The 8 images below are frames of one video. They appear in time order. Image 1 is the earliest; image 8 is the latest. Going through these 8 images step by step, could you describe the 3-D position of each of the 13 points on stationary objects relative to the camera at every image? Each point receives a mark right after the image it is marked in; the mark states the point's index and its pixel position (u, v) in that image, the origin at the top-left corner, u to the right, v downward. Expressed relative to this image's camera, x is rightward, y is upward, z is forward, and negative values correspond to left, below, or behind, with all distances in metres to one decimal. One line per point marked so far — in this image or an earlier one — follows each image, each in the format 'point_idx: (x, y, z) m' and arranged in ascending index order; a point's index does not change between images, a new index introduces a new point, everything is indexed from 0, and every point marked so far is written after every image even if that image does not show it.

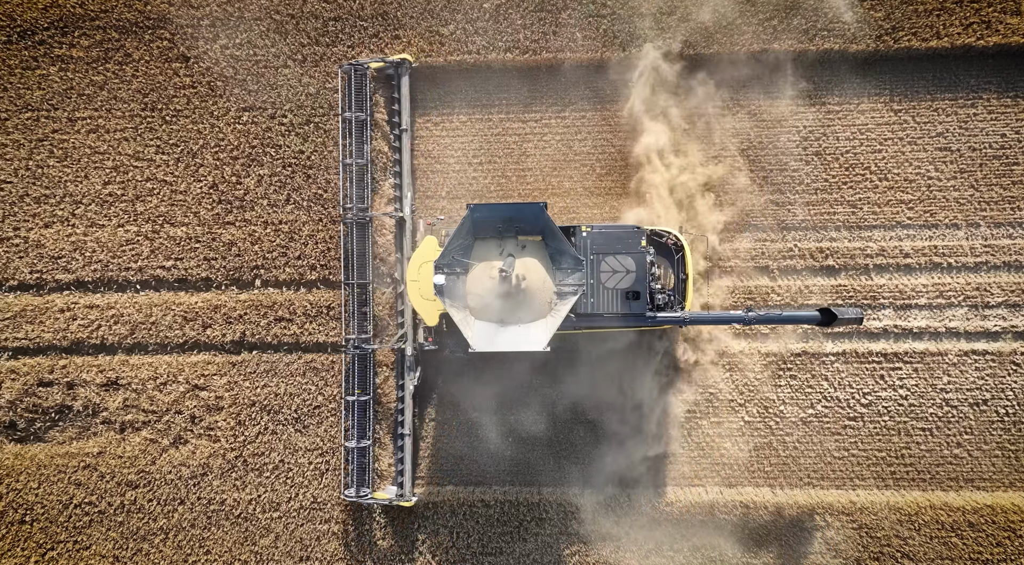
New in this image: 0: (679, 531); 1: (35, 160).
0: (+3.3, -4.8, +19.1) m
1: (-9.3, +2.4, +19.2) m
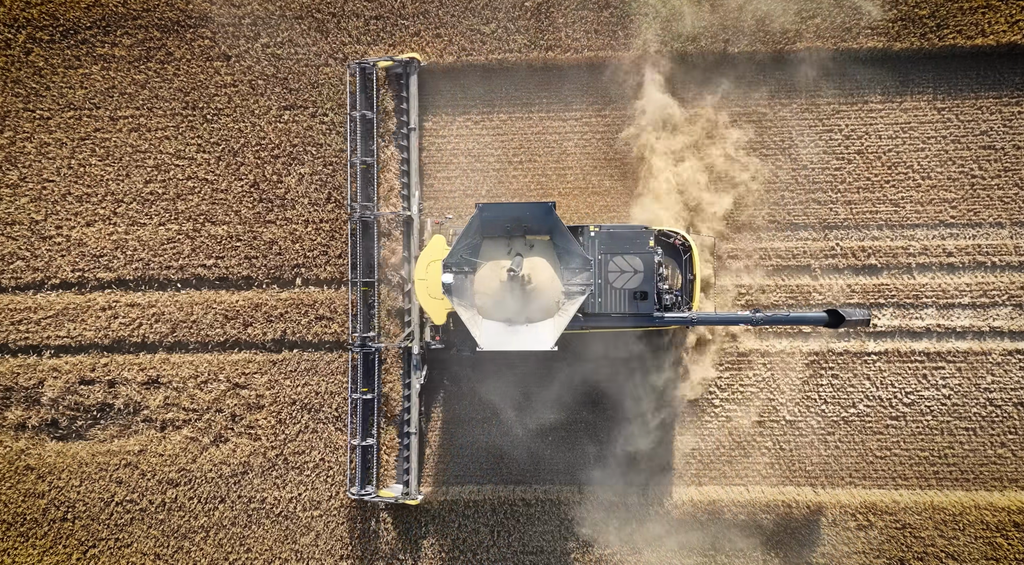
0: (+4.1, -4.8, +19.1) m
1: (-8.5, +2.4, +19.3) m
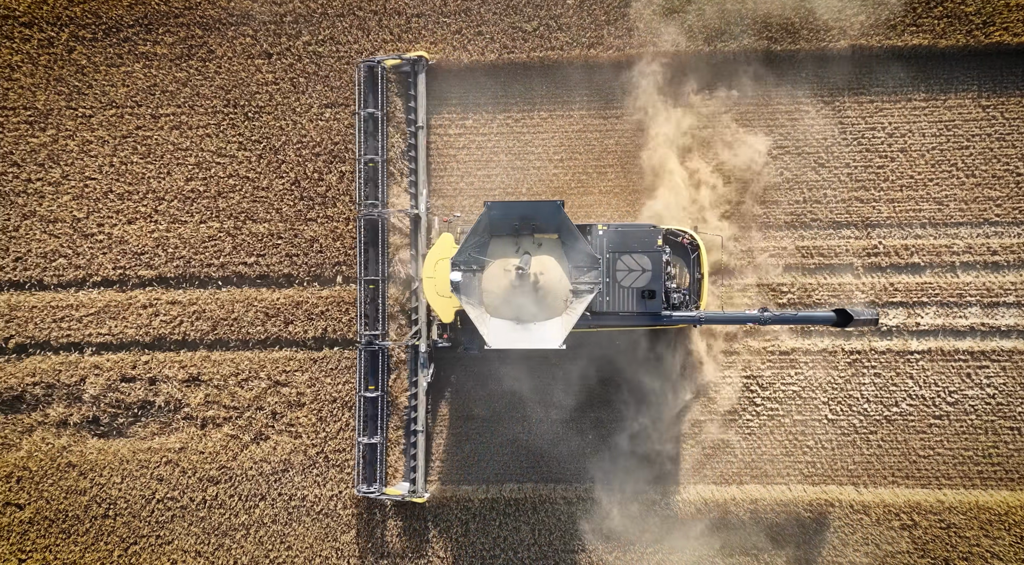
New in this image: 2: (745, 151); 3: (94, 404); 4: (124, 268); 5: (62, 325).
0: (+4.9, -4.8, +19.0) m
1: (-7.7, +2.5, +19.3) m
2: (+4.6, +2.6, +19.3) m
3: (-8.3, -2.4, +19.4) m
4: (-7.7, +0.3, +19.4) m
5: (-8.9, -0.8, +19.4) m
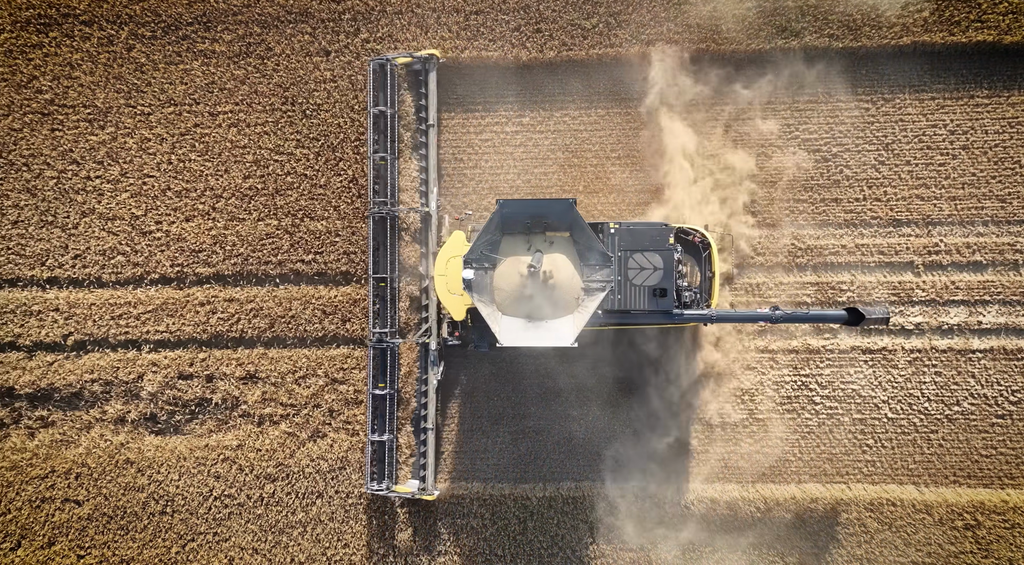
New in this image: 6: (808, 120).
0: (+6.0, -4.7, +18.9) m
1: (-6.6, +2.5, +19.3) m
2: (+5.7, +2.6, +19.2) m
3: (-7.2, -2.4, +19.5) m
4: (-6.5, +0.3, +19.4) m
5: (-7.8, -0.8, +19.4) m
6: (+5.8, +3.2, +19.2) m
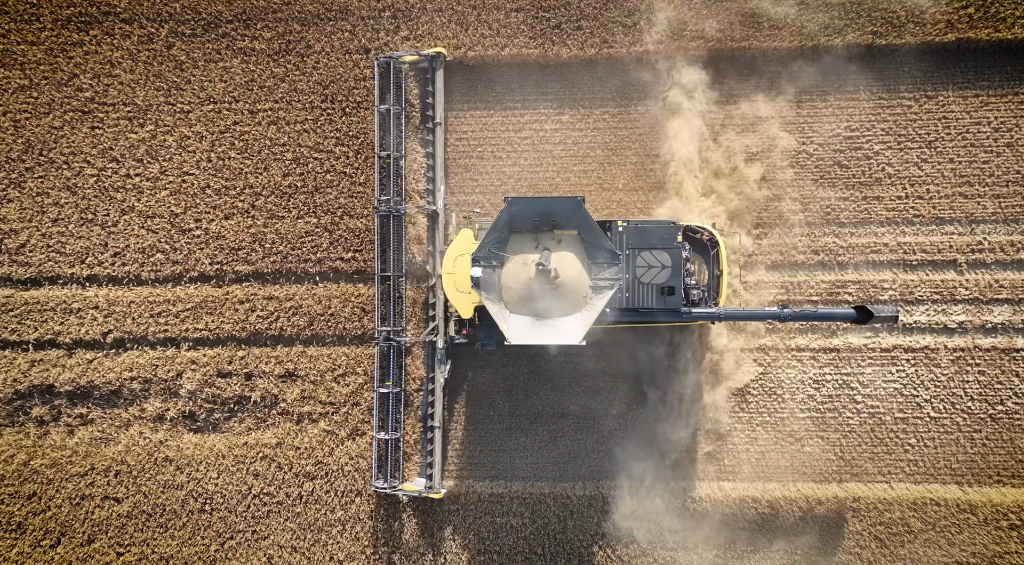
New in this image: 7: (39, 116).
0: (+6.8, -4.7, +18.8) m
1: (-5.8, +2.6, +19.3) m
2: (+6.5, +2.7, +19.1) m
3: (-6.4, -2.3, +19.5) m
4: (-5.8, +0.4, +19.4) m
5: (-7.0, -0.7, +19.4) m
6: (+6.5, +3.2, +19.1) m
7: (-9.3, +3.3, +19.4) m
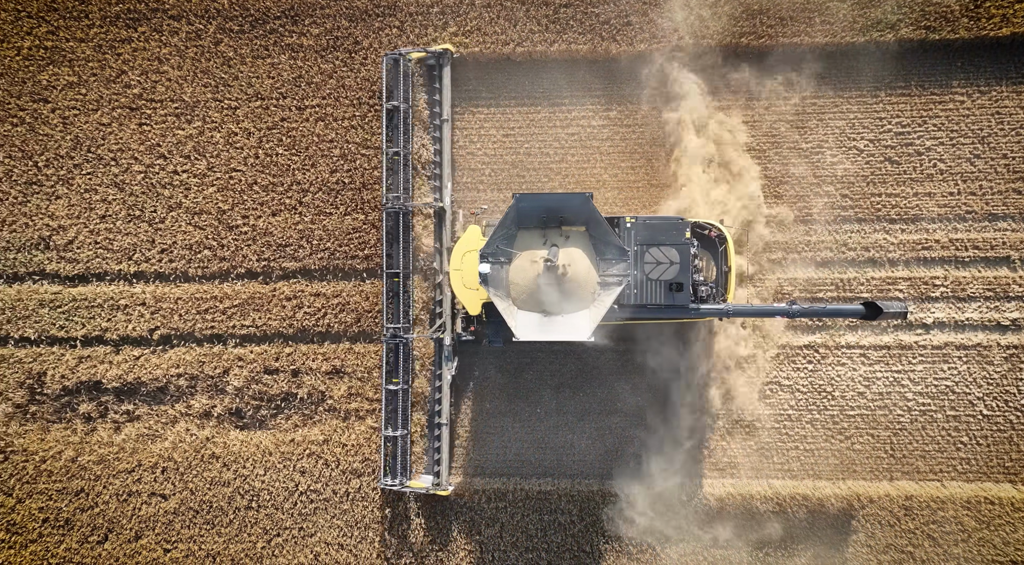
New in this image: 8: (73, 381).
0: (+7.7, -4.7, +18.7) m
1: (-4.9, +2.6, +19.3) m
2: (+7.4, +2.7, +19.0) m
3: (-5.4, -2.2, +19.5) m
4: (-4.8, +0.4, +19.4) m
5: (-6.0, -0.7, +19.4) m
6: (+7.5, +3.3, +18.9) m
7: (-8.4, +3.4, +19.4) m
8: (-8.7, -1.9, +19.4) m
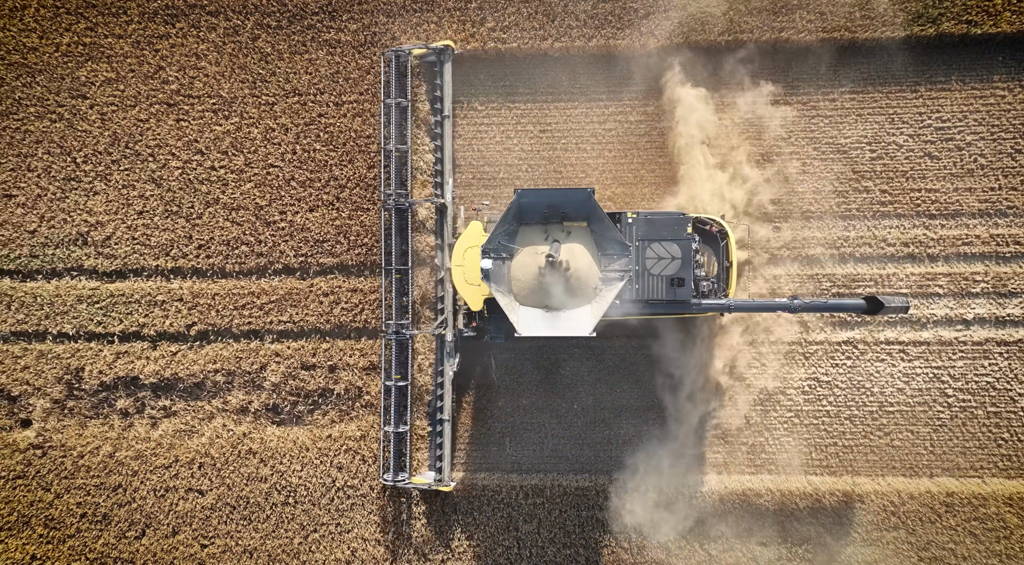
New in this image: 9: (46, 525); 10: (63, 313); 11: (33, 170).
0: (+8.4, -4.6, +18.6) m
1: (-4.1, +2.7, +19.3) m
2: (+8.2, +2.8, +18.9) m
3: (-4.7, -2.2, +19.5) m
4: (-4.1, +0.5, +19.4) m
5: (-5.3, -0.6, +19.4) m
6: (+8.2, +3.3, +18.8) m
7: (-7.6, +3.4, +19.4) m
8: (-8.0, -1.9, +19.5) m
9: (-9.2, -4.8, +19.4) m
10: (-8.9, -0.6, +19.5) m
11: (-9.5, +2.2, +19.5) m
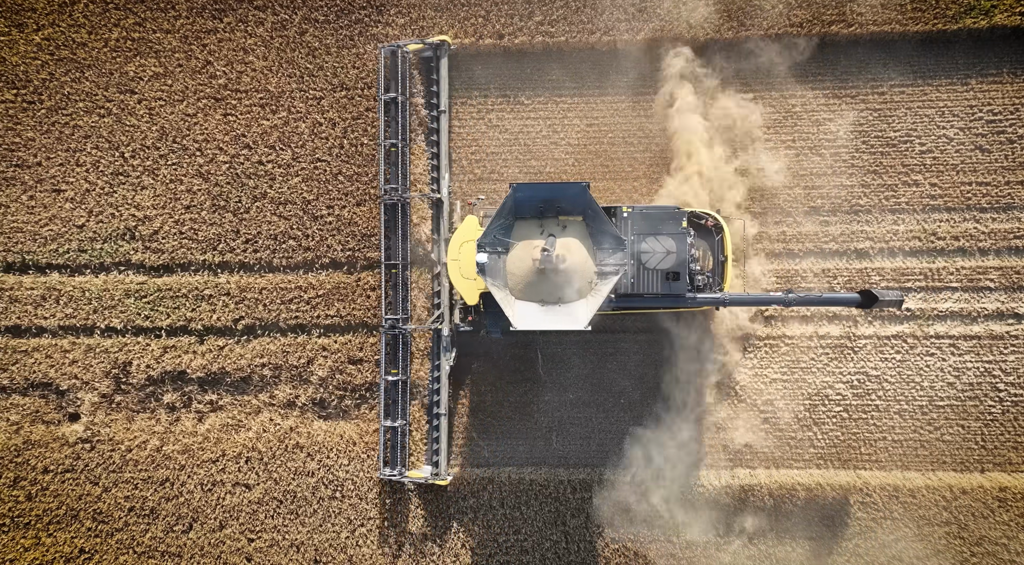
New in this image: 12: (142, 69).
0: (+9.3, -4.5, +18.5) m
1: (-3.2, +2.8, +19.3) m
2: (+9.1, +2.9, +18.8) m
3: (-3.8, -2.0, +19.5) m
4: (-3.1, +0.6, +19.4) m
5: (-4.4, -0.5, +19.5) m
6: (+9.1, +3.5, +18.7) m
7: (-6.7, +3.6, +19.5) m
8: (-7.0, -1.7, +19.5) m
9: (-8.3, -4.7, +19.5) m
10: (-8.0, -0.5, +19.5) m
11: (-8.5, +2.3, +19.5) m
12: (-7.3, +4.2, +19.5) m
